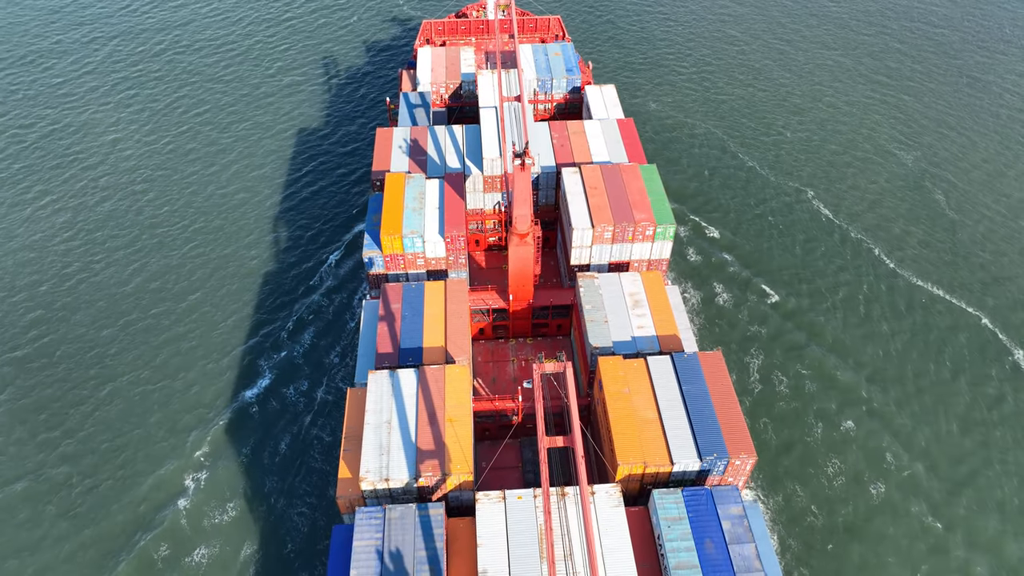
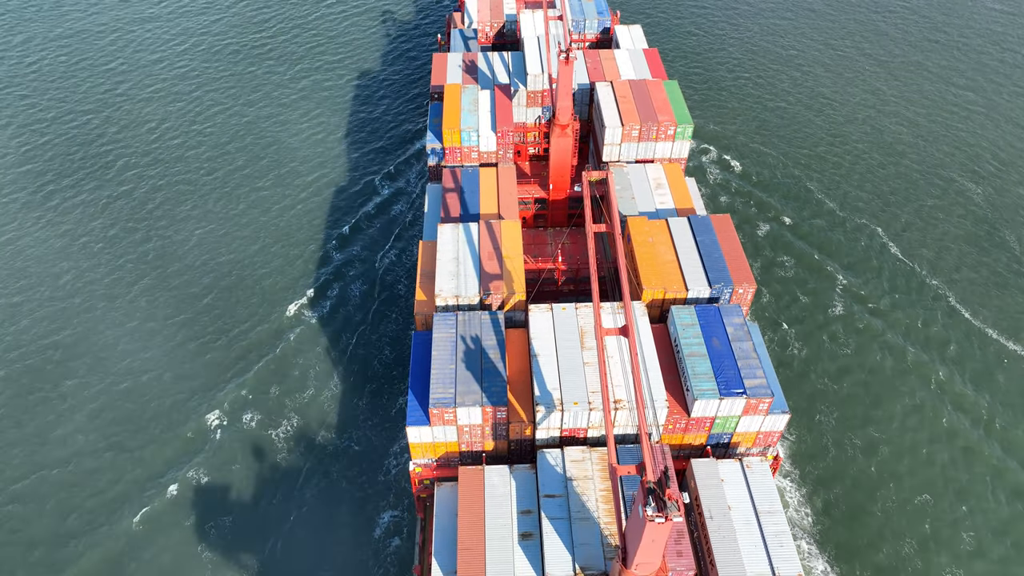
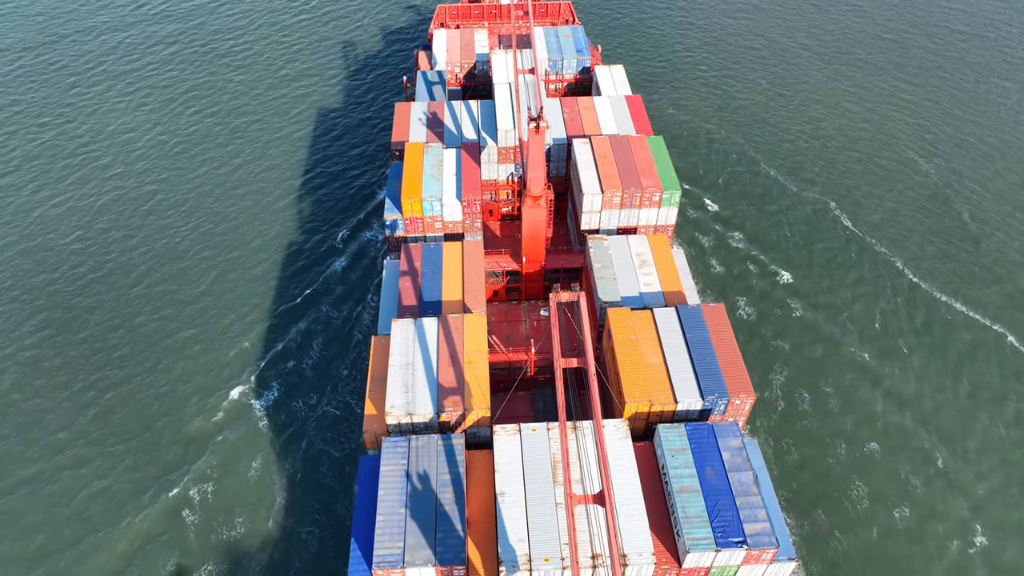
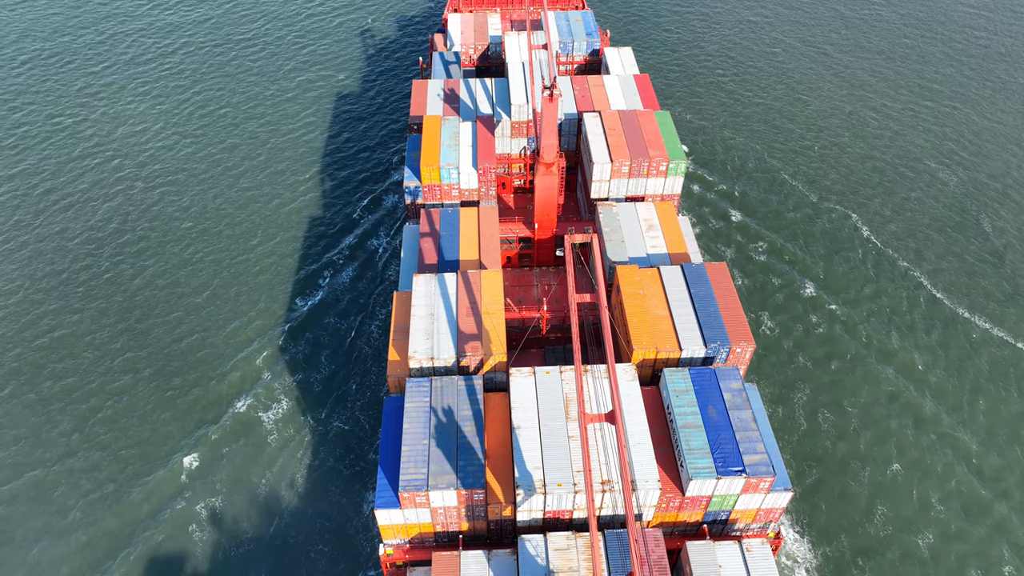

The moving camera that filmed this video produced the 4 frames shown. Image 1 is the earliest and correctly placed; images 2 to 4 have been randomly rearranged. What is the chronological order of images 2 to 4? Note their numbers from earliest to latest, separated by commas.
3, 4, 2
